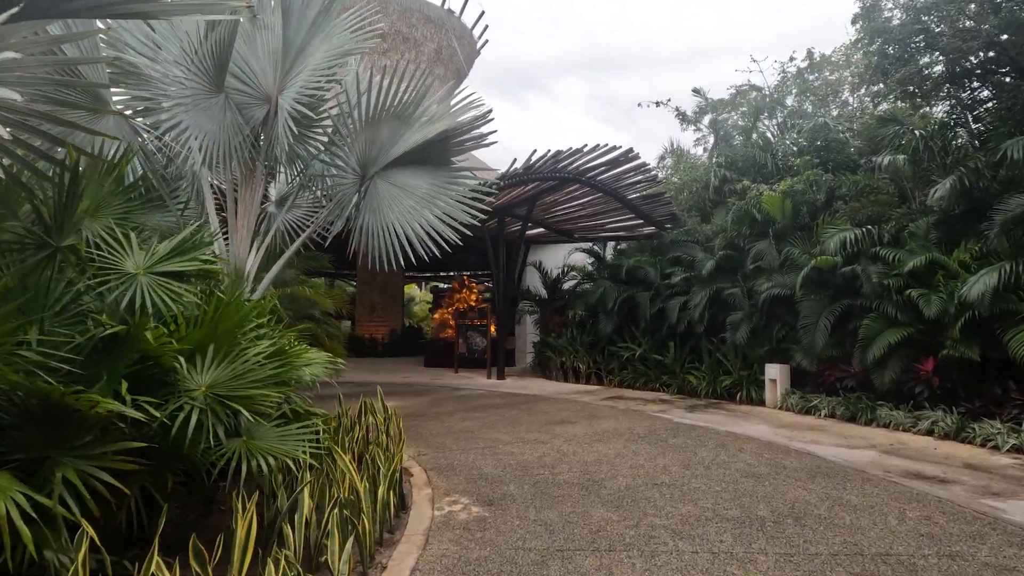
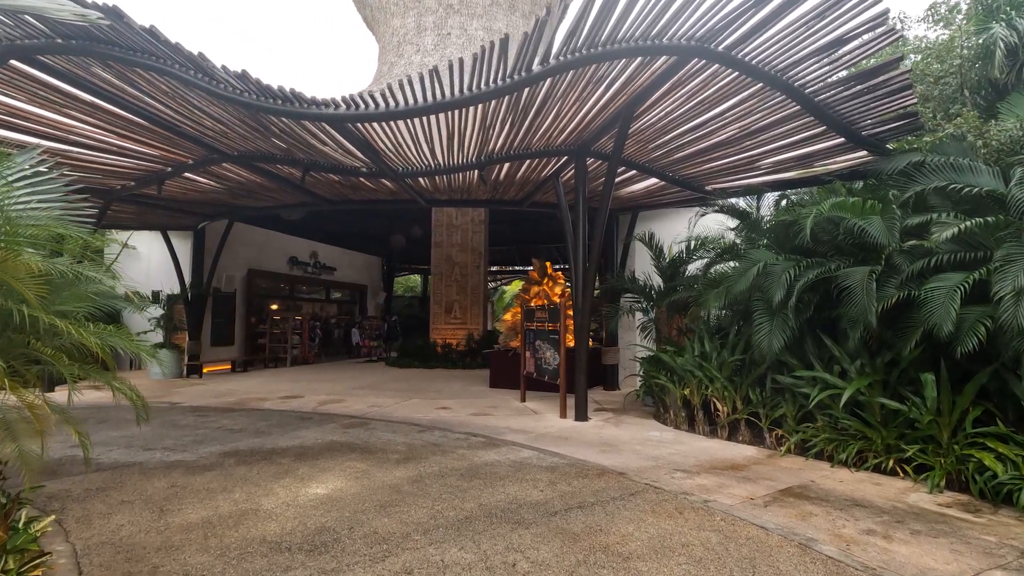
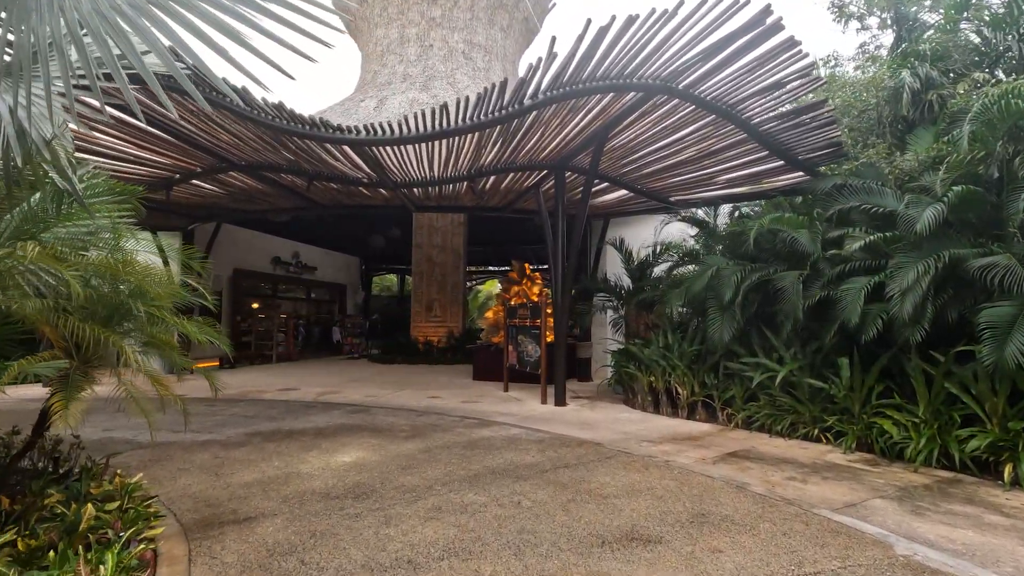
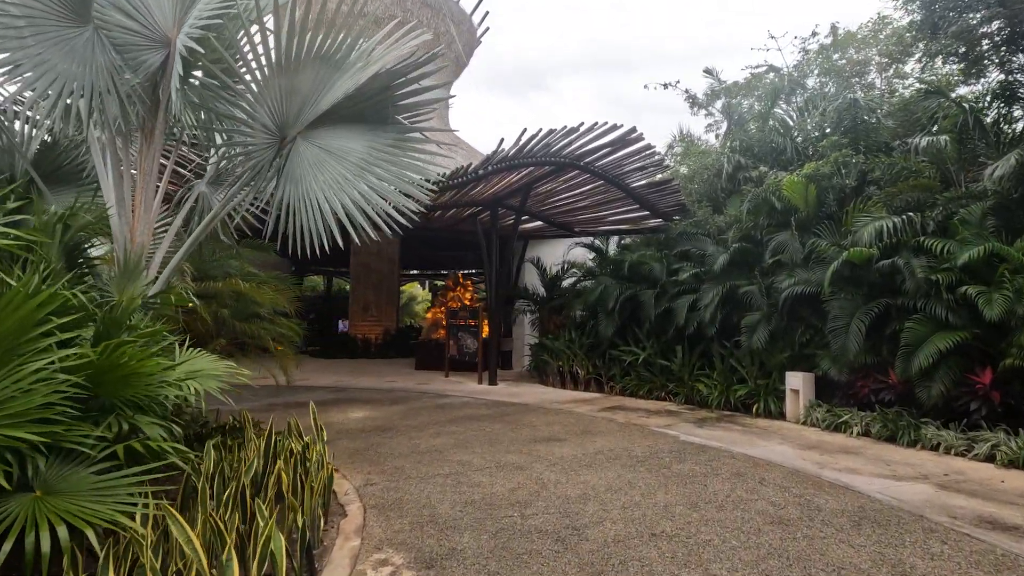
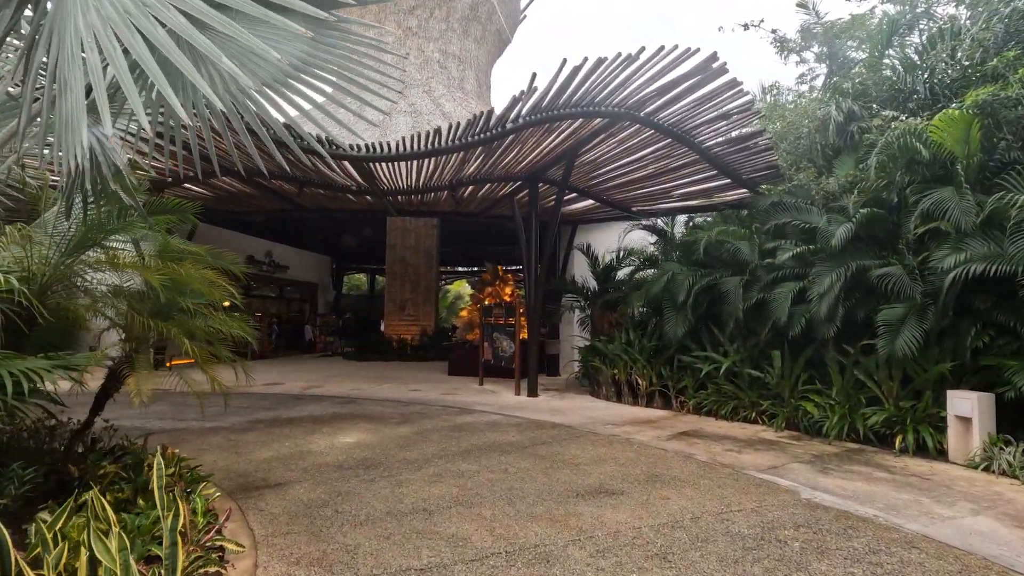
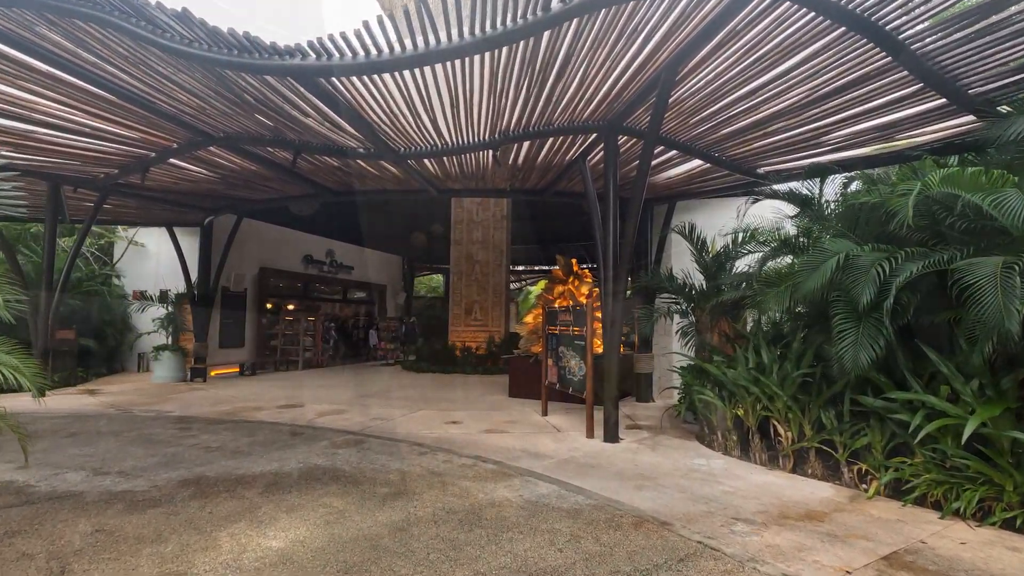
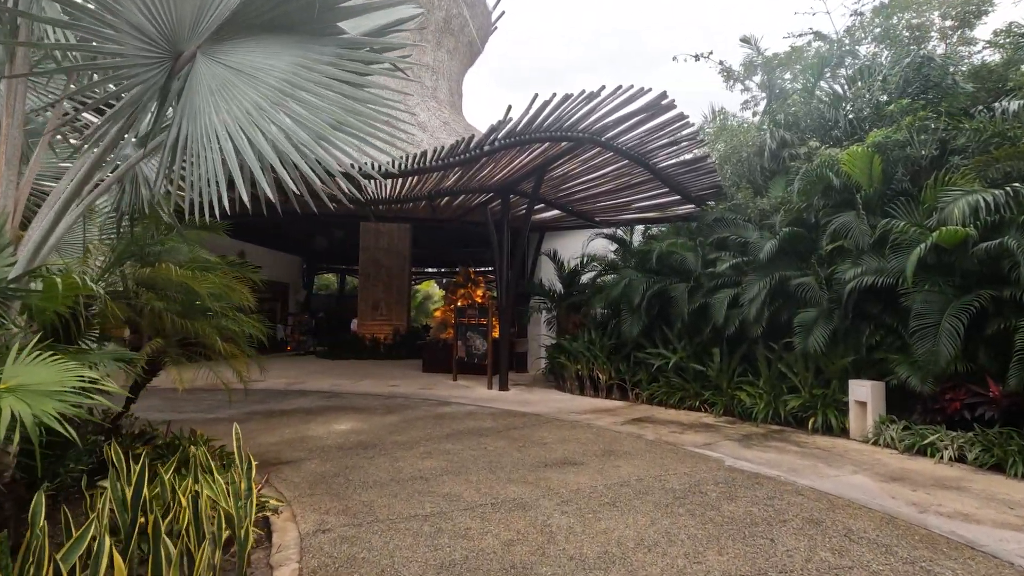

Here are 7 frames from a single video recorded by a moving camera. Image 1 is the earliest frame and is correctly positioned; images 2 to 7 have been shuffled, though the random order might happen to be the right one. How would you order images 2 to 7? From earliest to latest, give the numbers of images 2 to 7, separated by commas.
4, 7, 5, 3, 2, 6
